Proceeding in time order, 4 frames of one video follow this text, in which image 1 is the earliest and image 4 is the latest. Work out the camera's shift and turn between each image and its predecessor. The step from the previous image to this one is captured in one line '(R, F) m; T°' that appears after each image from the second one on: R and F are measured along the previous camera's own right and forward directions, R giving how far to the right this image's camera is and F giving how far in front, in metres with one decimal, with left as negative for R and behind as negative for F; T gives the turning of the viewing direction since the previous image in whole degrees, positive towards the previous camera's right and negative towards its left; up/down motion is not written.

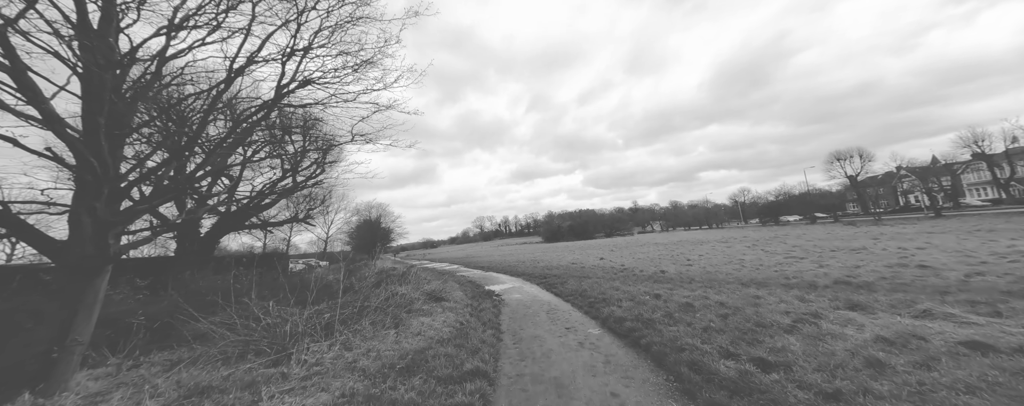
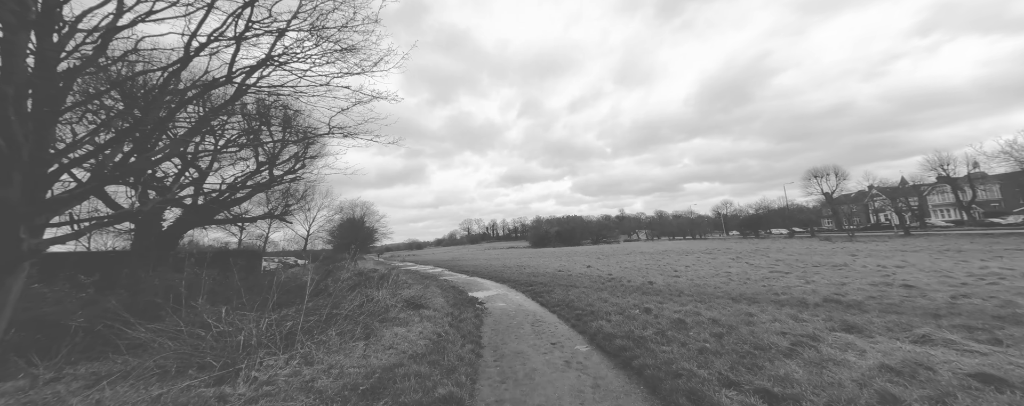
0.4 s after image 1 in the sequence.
(0.0, +0.4) m; +2°
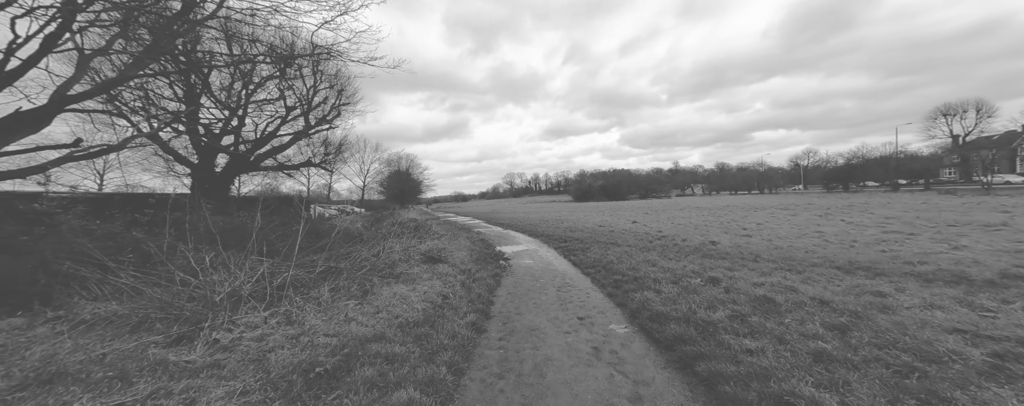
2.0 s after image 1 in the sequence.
(+0.4, +1.5) m; -9°
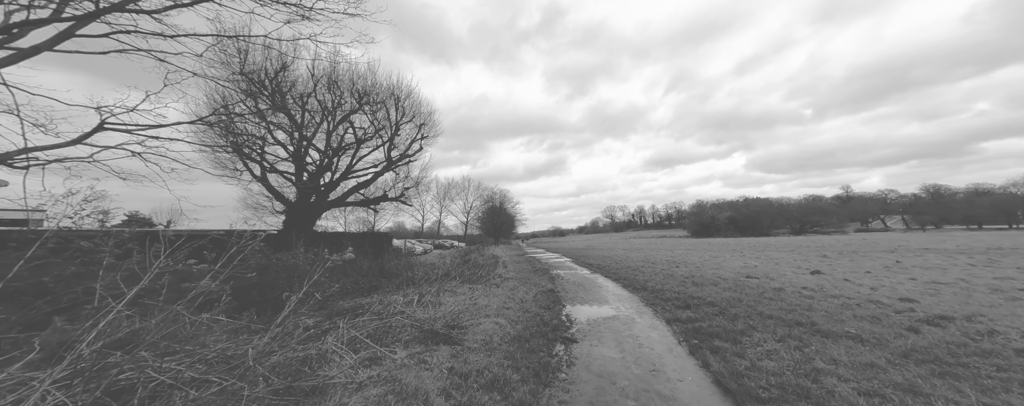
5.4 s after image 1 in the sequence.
(+0.6, +3.7) m; -19°
